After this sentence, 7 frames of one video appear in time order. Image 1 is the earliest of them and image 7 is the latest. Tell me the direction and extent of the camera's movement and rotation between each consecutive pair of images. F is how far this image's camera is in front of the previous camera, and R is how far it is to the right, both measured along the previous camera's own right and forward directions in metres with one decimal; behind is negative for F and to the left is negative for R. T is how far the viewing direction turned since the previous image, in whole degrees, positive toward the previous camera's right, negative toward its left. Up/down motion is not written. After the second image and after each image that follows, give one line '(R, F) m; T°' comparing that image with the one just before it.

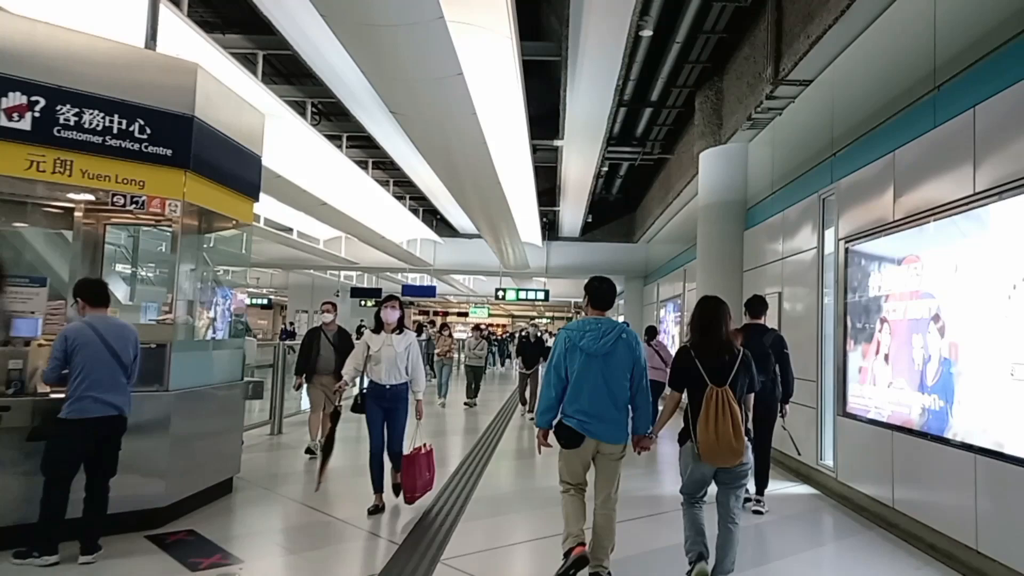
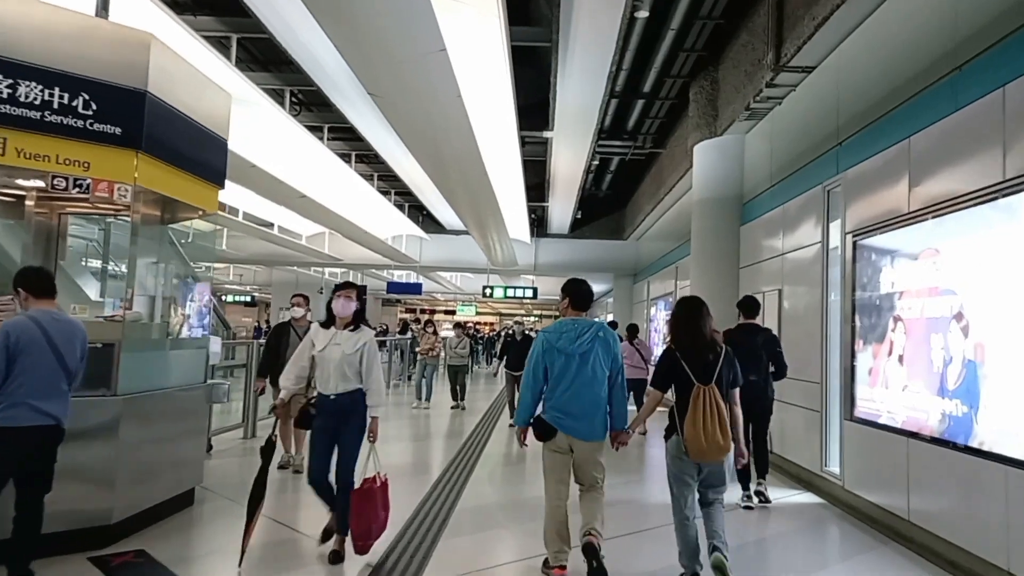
(0.0, +0.3) m; +1°
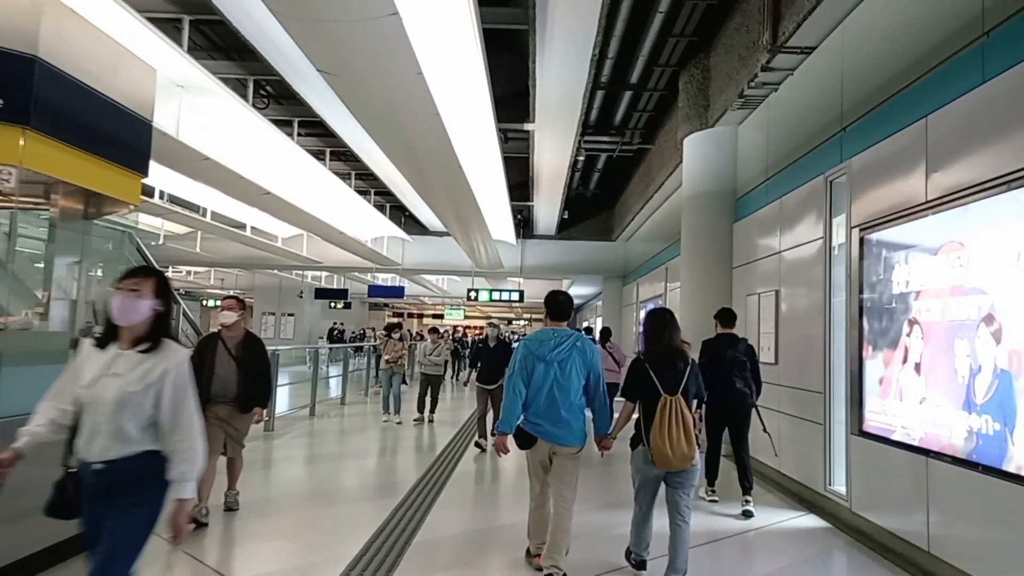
(+0.1, +0.5) m; +1°
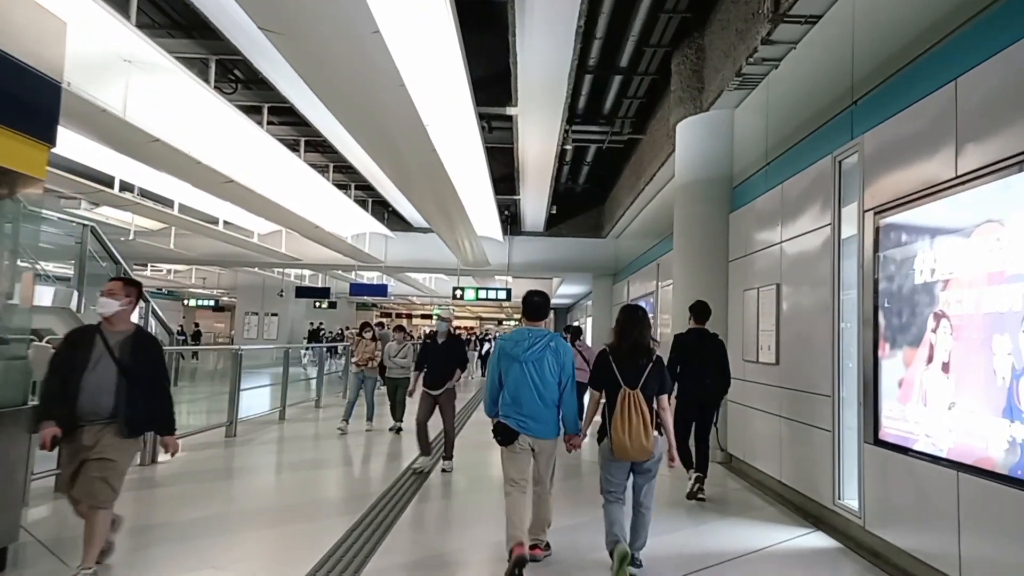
(+0.1, +0.5) m; +1°
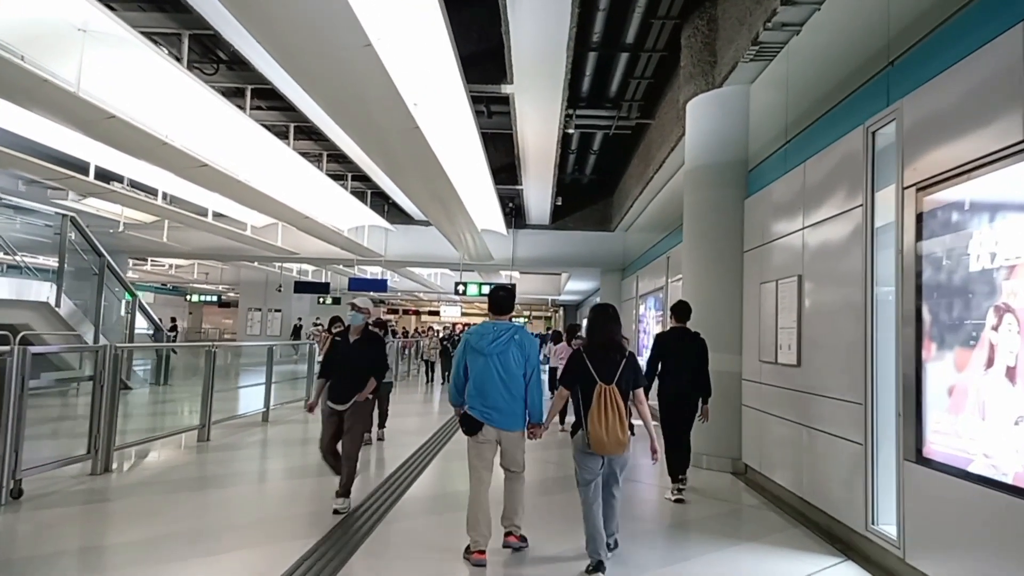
(+0.1, +0.5) m; -1°
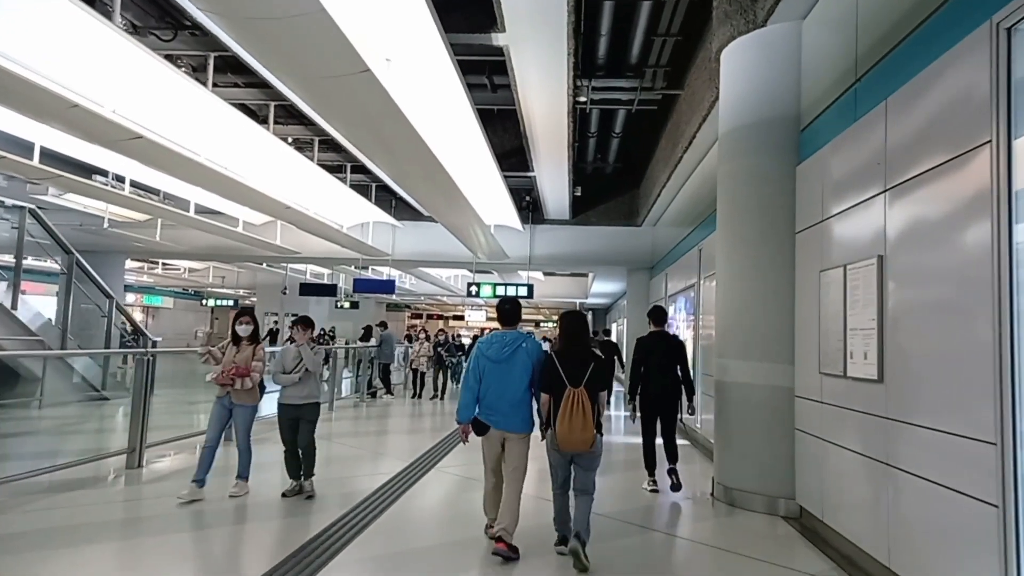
(+0.3, +1.2) m; -3°
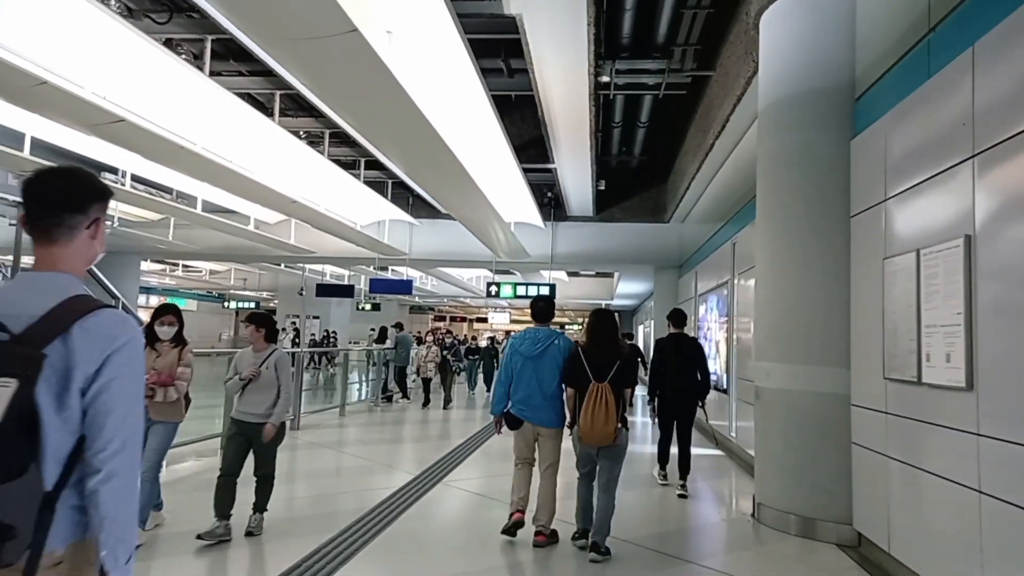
(+0.1, +0.5) m; -2°
